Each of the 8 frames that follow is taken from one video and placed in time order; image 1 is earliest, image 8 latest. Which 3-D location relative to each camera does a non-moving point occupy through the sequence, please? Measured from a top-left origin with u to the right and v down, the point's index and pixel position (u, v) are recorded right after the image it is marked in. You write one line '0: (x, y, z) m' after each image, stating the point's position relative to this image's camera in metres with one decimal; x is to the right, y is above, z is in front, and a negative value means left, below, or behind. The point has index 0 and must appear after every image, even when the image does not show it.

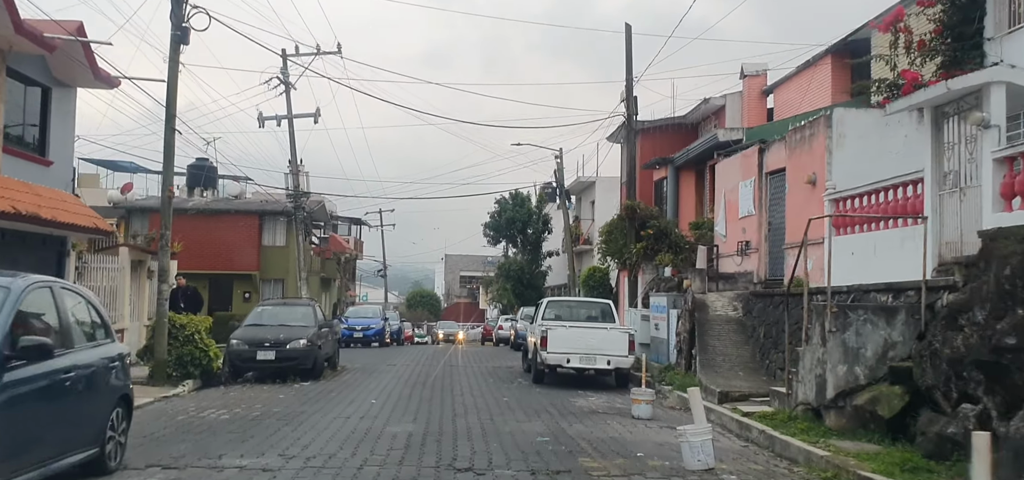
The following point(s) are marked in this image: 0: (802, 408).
0: (+3.6, -2.1, +11.4) m
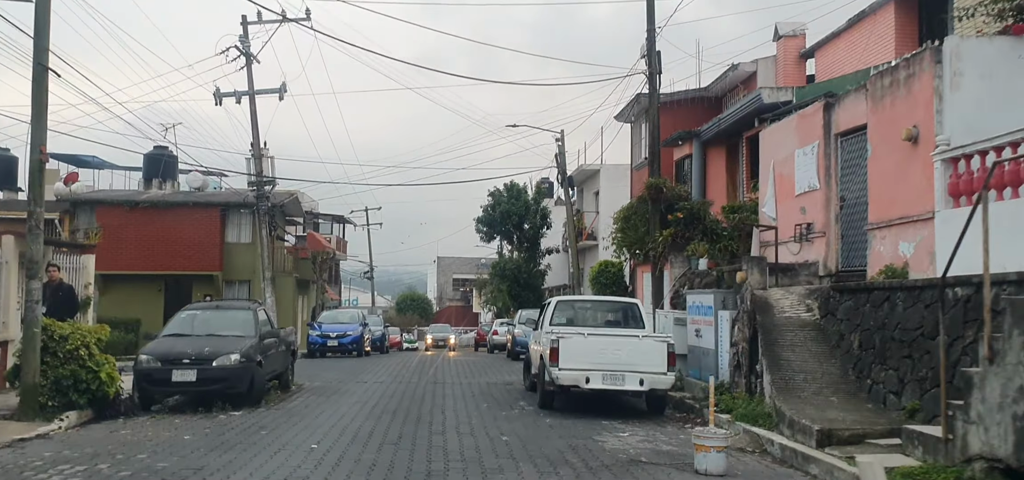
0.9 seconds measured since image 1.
0: (+3.7, -1.8, +7.1) m
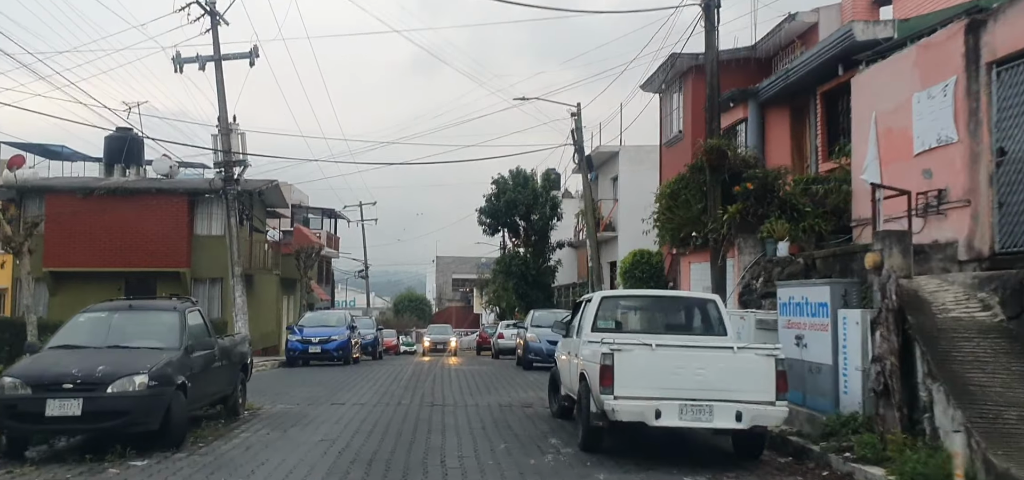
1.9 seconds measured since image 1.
0: (+4.0, -1.4, +2.8) m
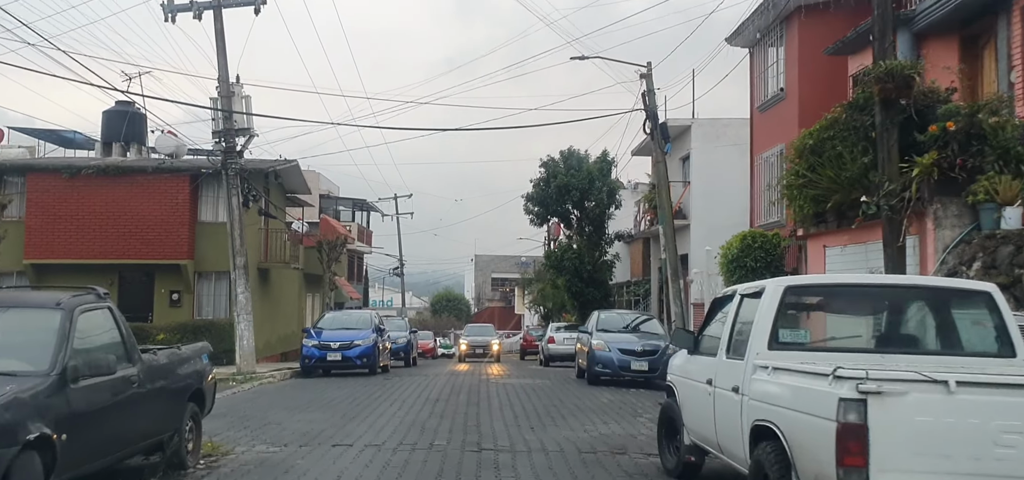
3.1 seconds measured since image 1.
0: (+4.4, -1.0, -1.9) m
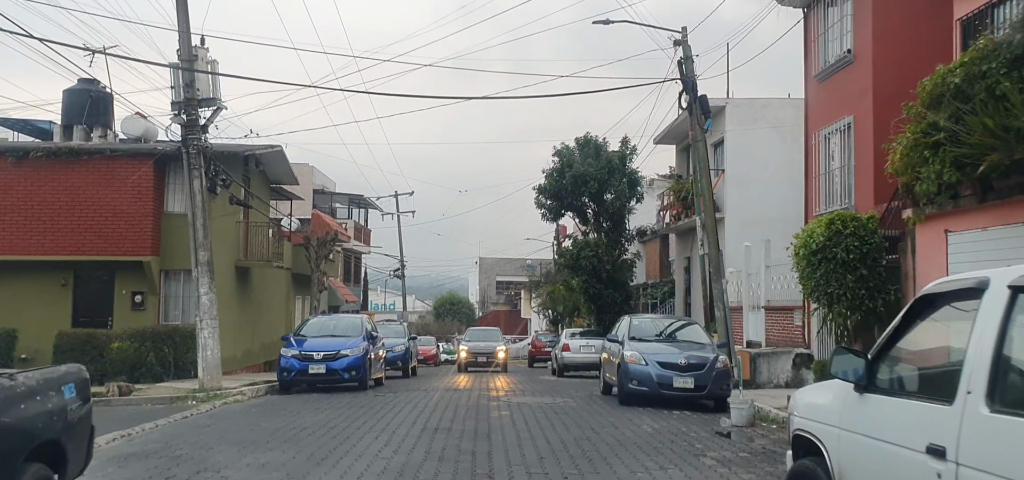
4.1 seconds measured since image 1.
0: (+4.6, -0.8, -5.2) m
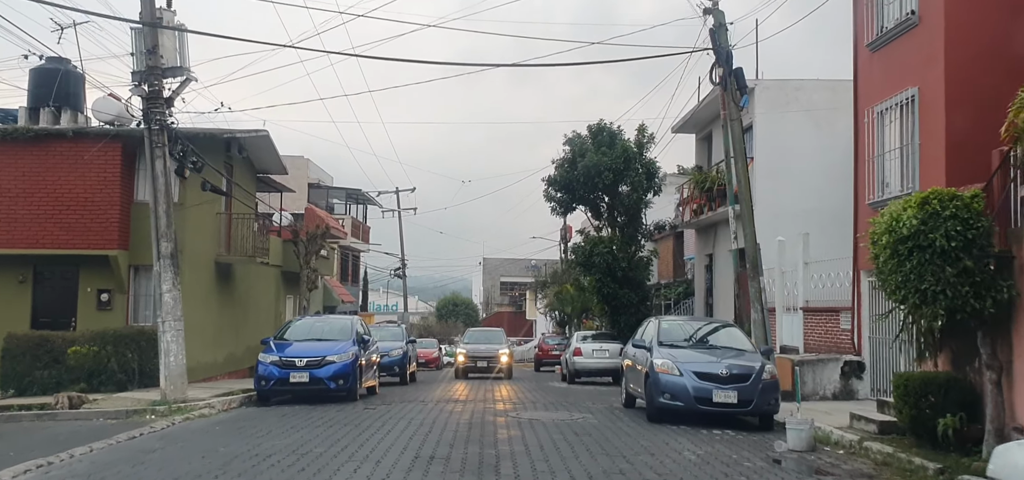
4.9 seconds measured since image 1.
0: (+4.7, -0.6, -7.5) m
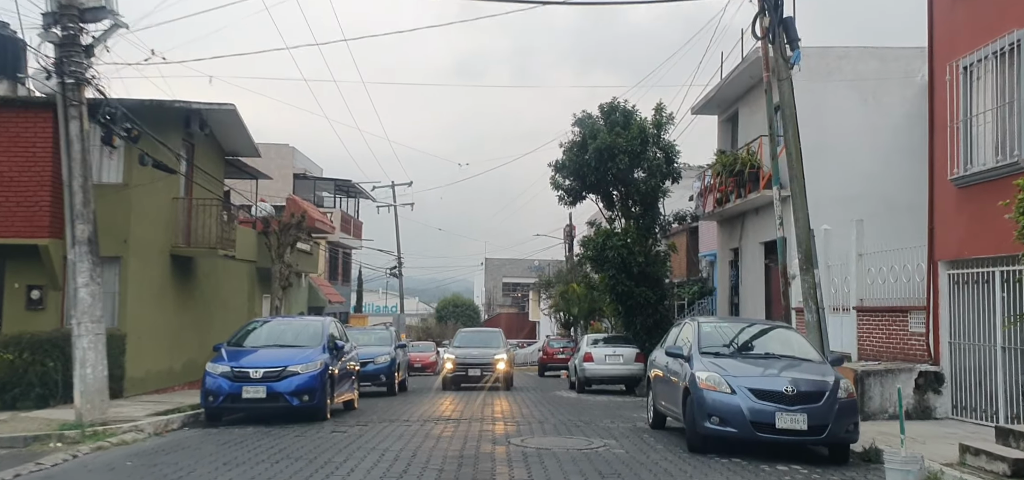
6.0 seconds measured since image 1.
0: (+4.6, -0.3, -10.5) m
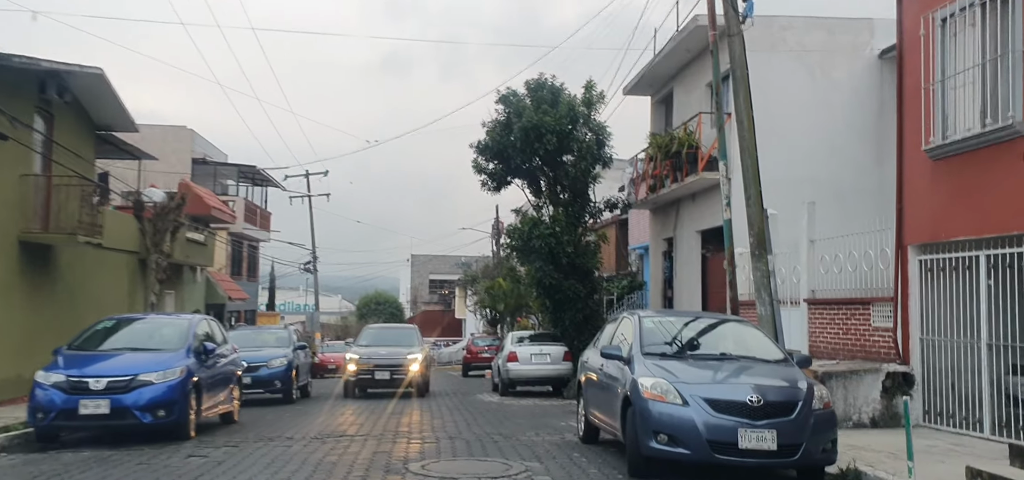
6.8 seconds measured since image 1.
0: (+5.3, -0.1, -12.4) m
